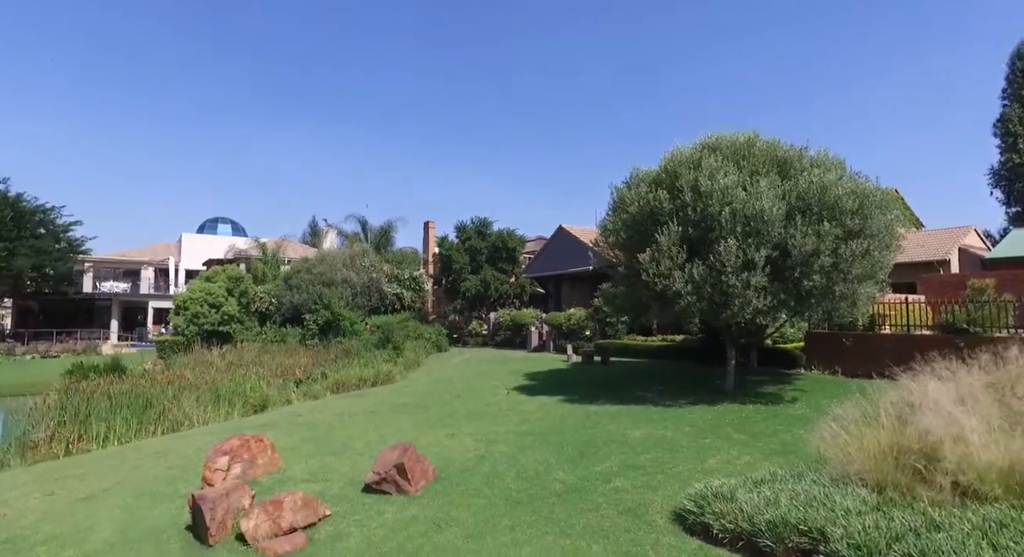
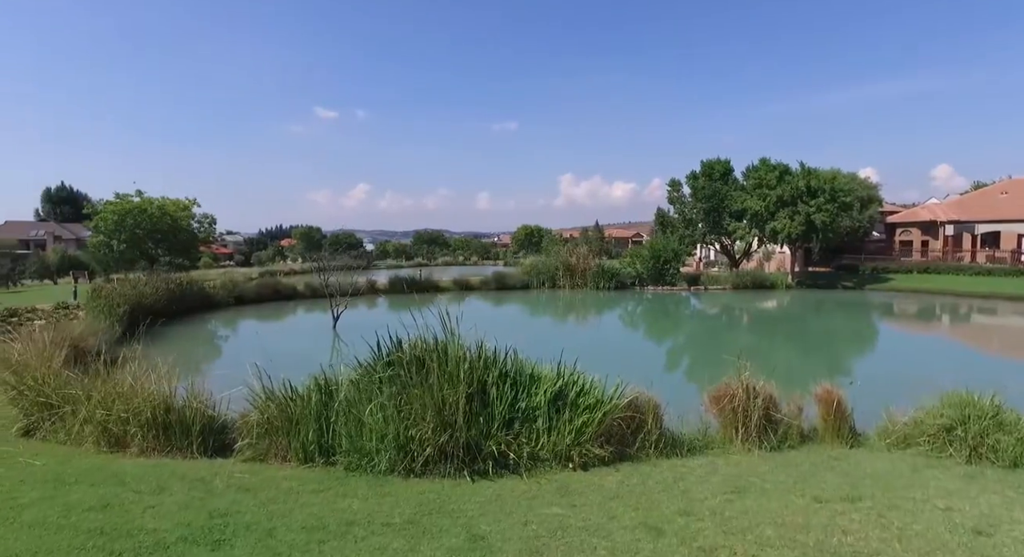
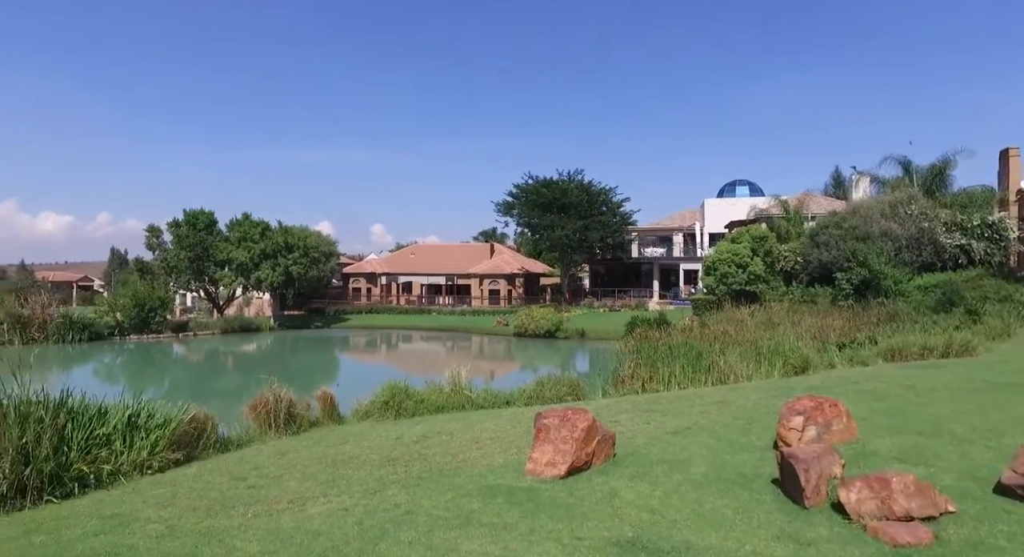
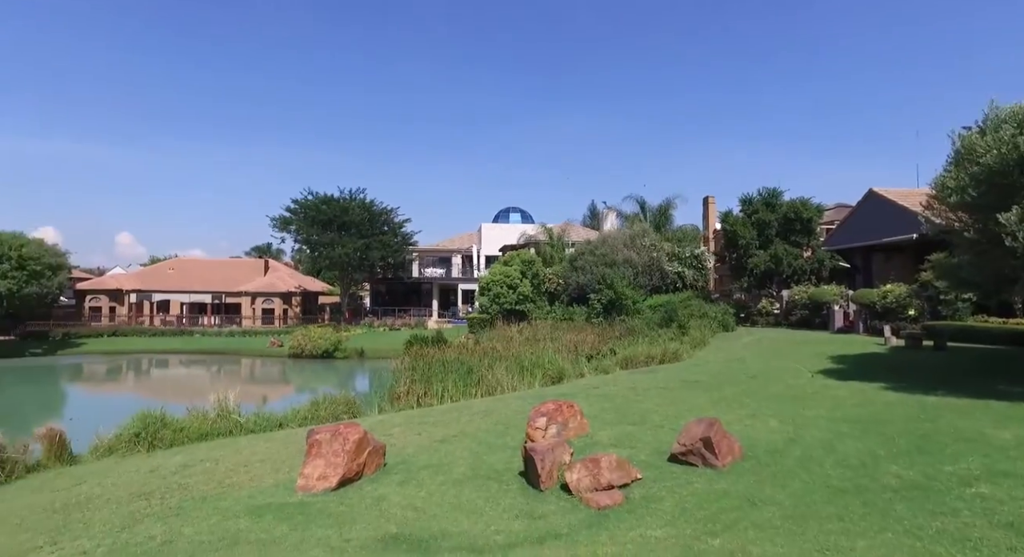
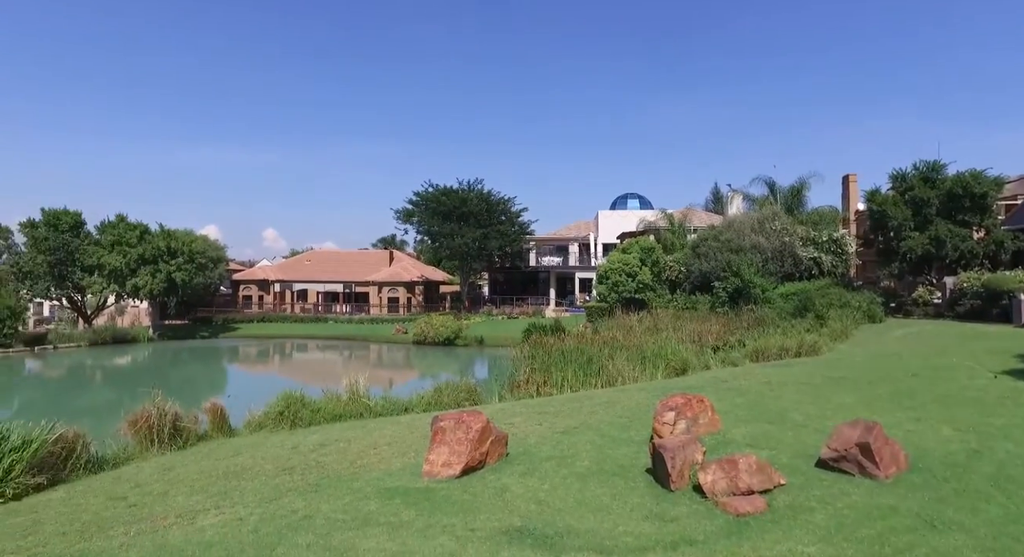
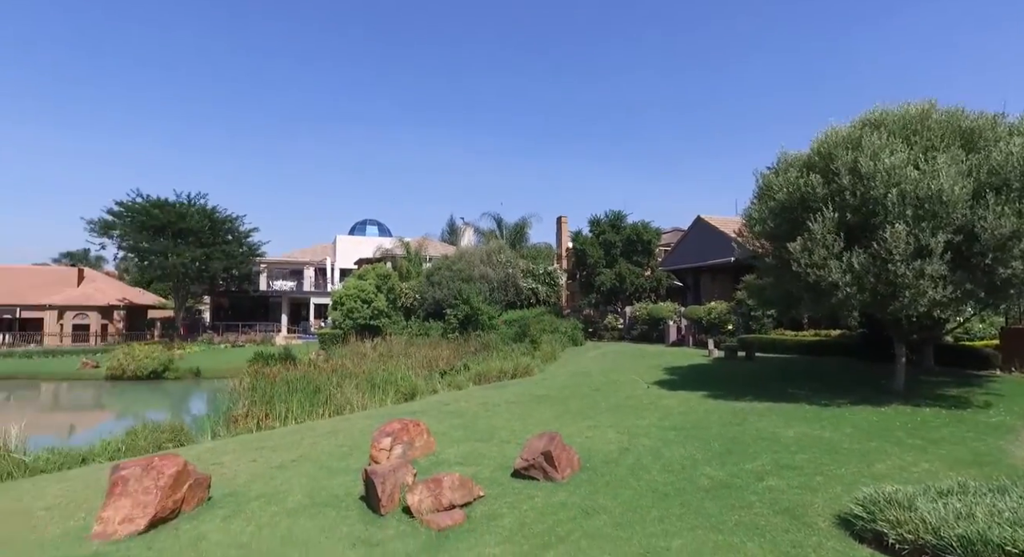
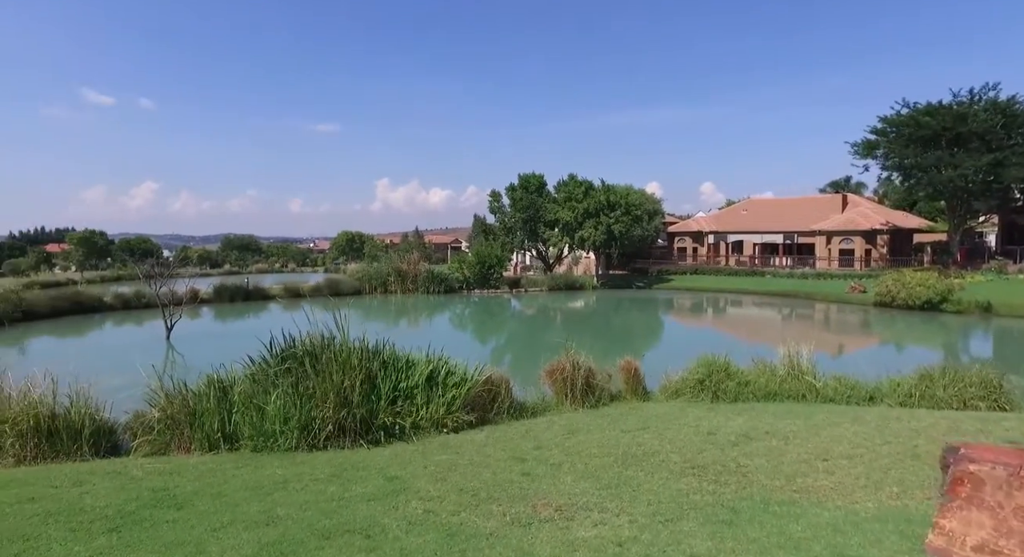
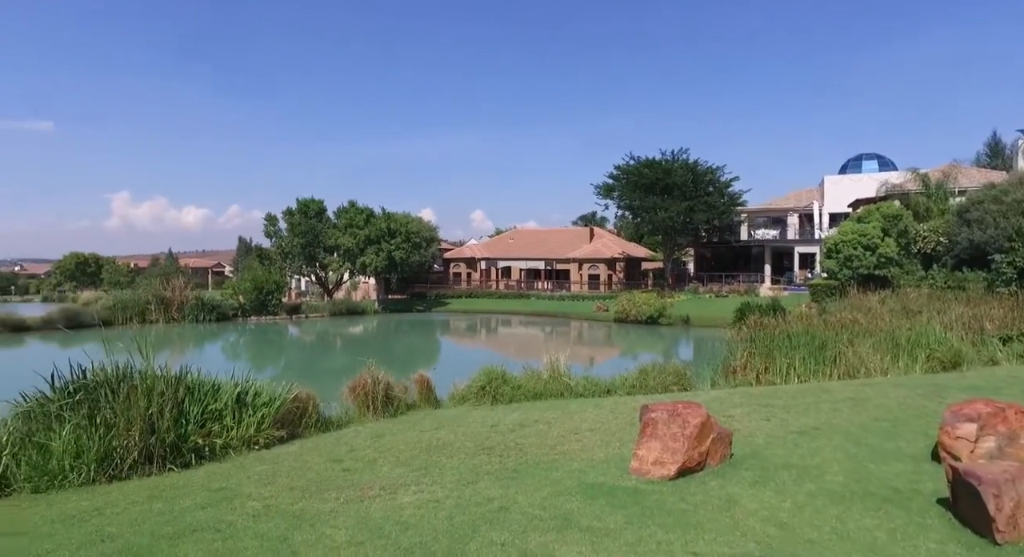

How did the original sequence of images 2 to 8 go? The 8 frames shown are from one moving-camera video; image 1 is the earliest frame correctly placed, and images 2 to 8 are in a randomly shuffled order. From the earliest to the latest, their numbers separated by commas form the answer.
6, 4, 5, 3, 8, 7, 2
